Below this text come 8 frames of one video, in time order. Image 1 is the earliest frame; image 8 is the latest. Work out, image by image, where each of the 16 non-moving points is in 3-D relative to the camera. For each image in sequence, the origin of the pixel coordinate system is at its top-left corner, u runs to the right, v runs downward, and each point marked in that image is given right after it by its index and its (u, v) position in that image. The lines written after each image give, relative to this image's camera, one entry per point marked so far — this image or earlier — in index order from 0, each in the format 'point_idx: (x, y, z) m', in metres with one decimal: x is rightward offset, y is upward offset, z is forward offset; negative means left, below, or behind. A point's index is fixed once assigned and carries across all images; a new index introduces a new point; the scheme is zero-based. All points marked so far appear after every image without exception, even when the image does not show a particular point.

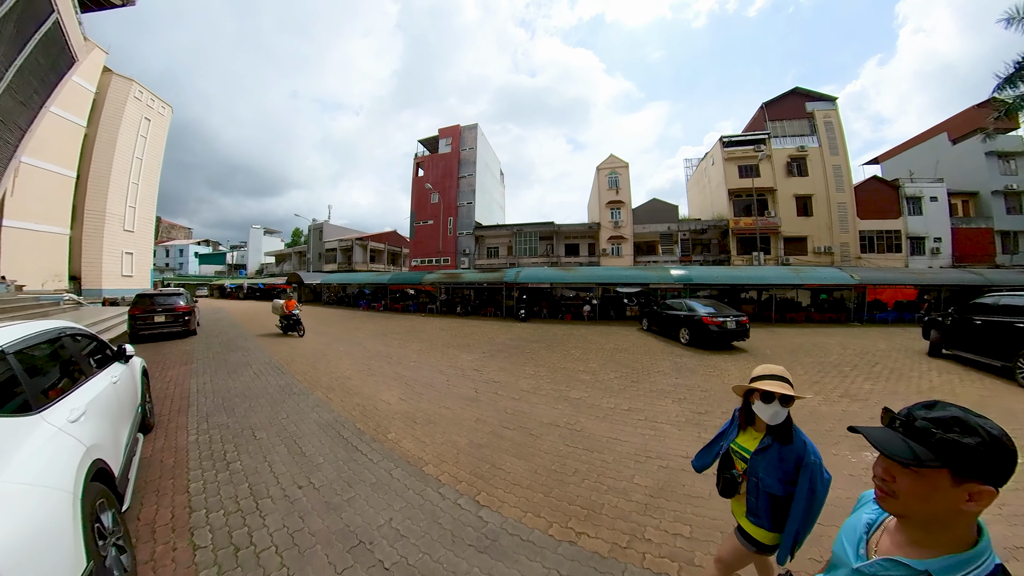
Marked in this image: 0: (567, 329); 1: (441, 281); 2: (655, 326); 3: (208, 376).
0: (+2.1, -1.7, +13.0) m
1: (-3.8, +0.4, +17.8) m
2: (+6.6, -1.8, +14.8) m
3: (-4.9, -1.4, +5.1) m
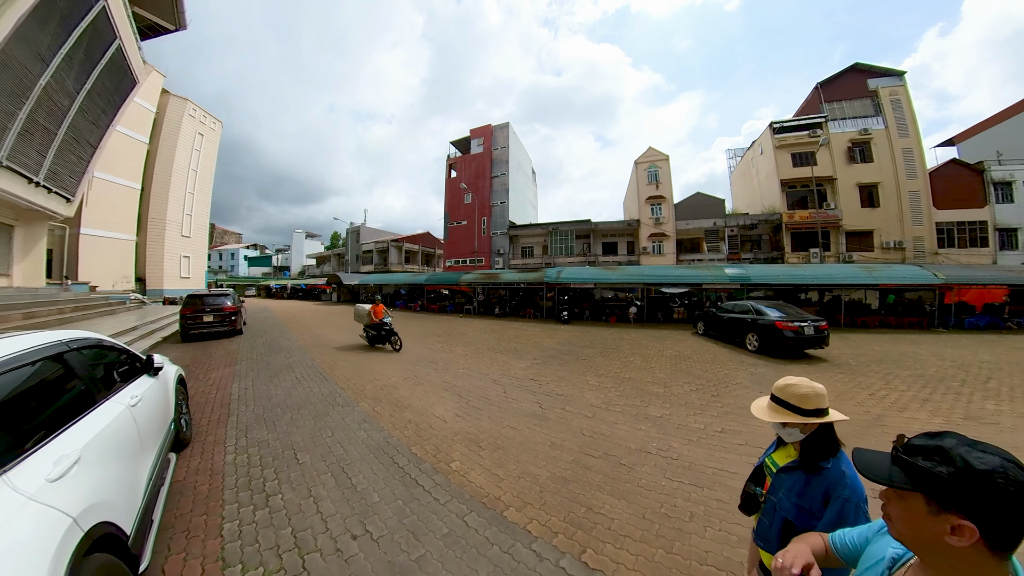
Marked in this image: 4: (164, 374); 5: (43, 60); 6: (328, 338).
0: (+3.7, -1.7, +12.0) m
1: (-1.7, +0.3, +17.3) m
2: (+8.4, -1.8, +13.4) m
3: (-3.9, -1.4, +4.7) m
4: (-3.1, -0.8, +2.8) m
5: (-16.4, +7.4, +11.1) m
6: (-4.6, -1.3, +8.1) m
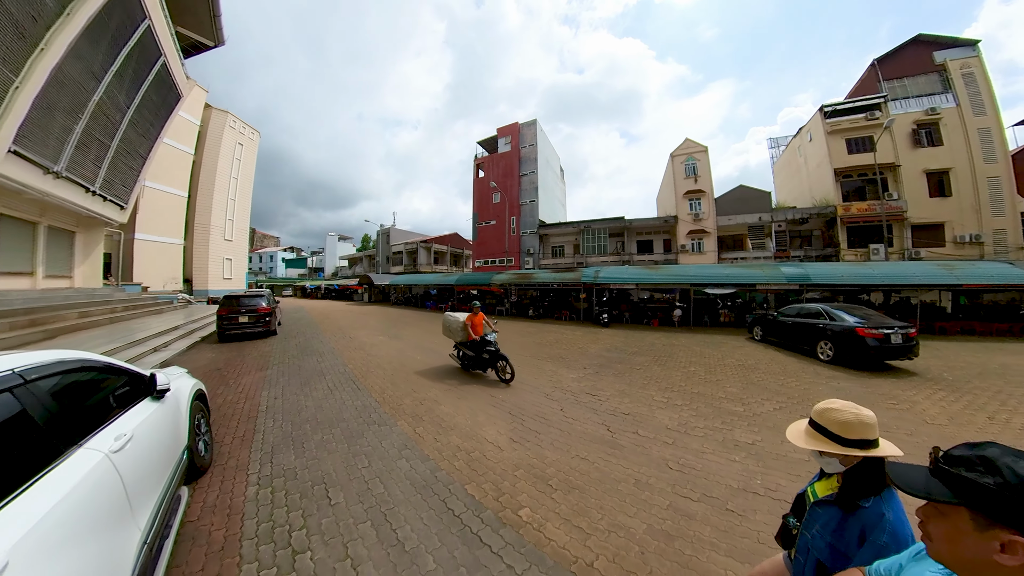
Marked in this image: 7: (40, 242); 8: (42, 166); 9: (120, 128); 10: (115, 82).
0: (+5.0, -1.7, +11.0) m
1: (-0.1, +0.3, +16.7) m
2: (+9.7, -1.8, +12.1) m
3: (-3.1, -1.4, +4.3) m
4: (-2.5, -0.8, +2.3) m
5: (-15.1, +7.4, +11.6) m
6: (-3.6, -1.3, +7.8) m
7: (-17.4, +1.6, +11.9) m
8: (-15.5, +3.8, +10.5) m
9: (-16.6, +6.6, +13.6) m
10: (-15.5, +7.8, +12.5) m
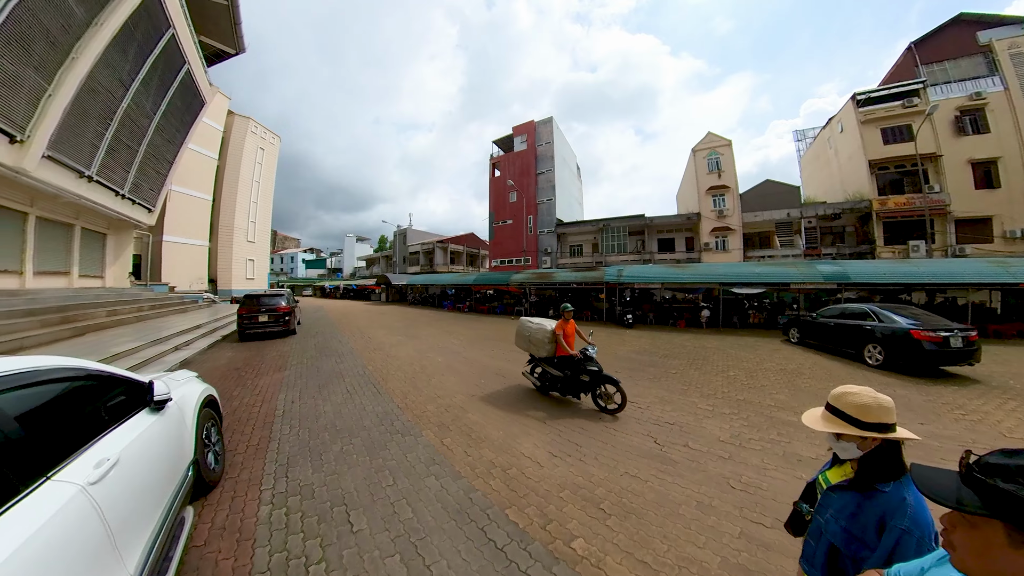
0: (+5.7, -1.7, +10.4) m
1: (+0.9, +0.3, +16.3) m
2: (+10.4, -1.8, +11.3) m
3: (-2.7, -1.3, +4.1) m
4: (-2.1, -0.7, +2.1) m
5: (-14.4, +7.4, +11.9) m
6: (-3.1, -1.2, +7.6) m
7: (-16.7, +1.6, +12.3) m
8: (-14.8, +3.9, +10.9) m
9: (-15.8, +6.6, +13.9) m
10: (-14.8, +7.8, +12.8) m
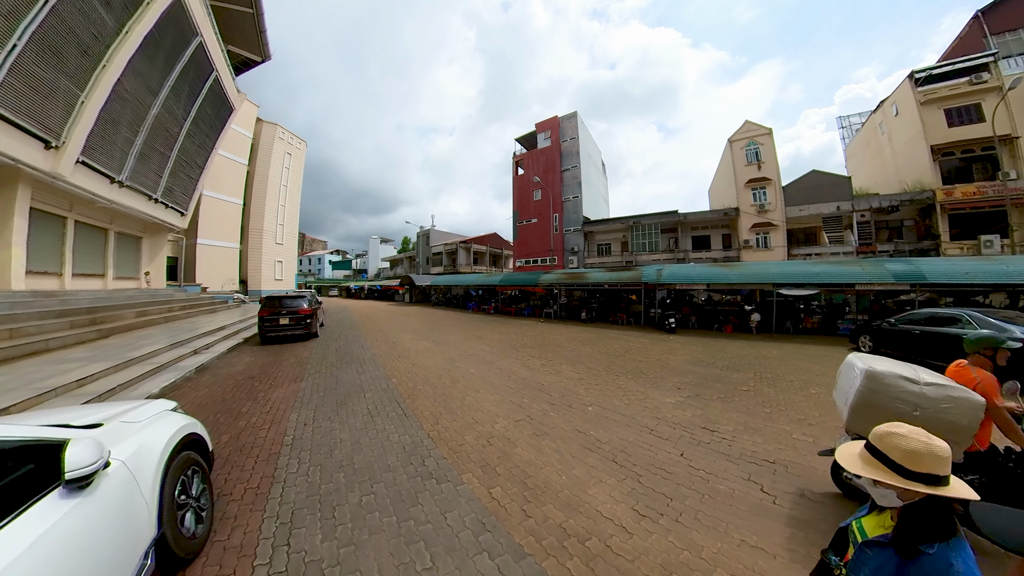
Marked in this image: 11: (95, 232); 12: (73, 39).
0: (+6.6, -1.7, +9.3) m
1: (+2.2, +0.3, +15.5) m
2: (+11.4, -1.8, +9.9) m
3: (-2.2, -1.3, +3.5) m
4: (-1.7, -0.8, +1.5) m
5: (-13.3, +7.4, +12.0) m
6: (-2.3, -1.3, +7.0) m
7: (-15.6, +1.6, +12.5) m
8: (-13.8, +3.8, +11.0) m
9: (-14.6, +6.5, +14.1) m
10: (-13.7, +7.8, +12.9) m
11: (-15.6, +2.1, +12.0) m
12: (-11.9, +6.9, +8.8) m
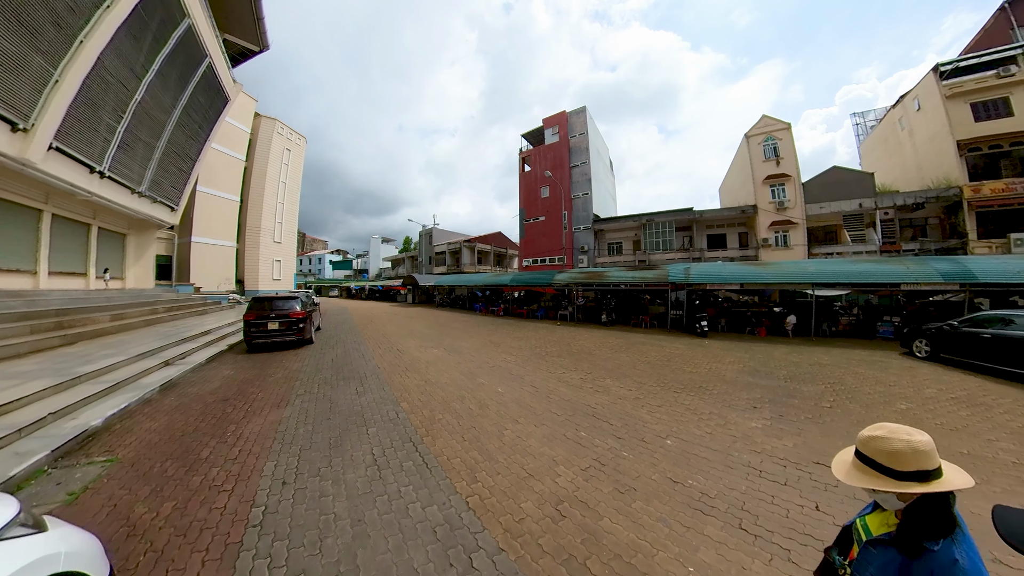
0: (+7.1, -1.7, +8.3) m
1: (+2.7, +0.3, +14.5) m
2: (+11.9, -1.8, +8.9) m
3: (-1.7, -1.3, +2.5) m
4: (-1.2, -0.7, +0.5) m
5: (-12.8, +7.4, +11.1) m
6: (-1.8, -1.3, +6.0) m
7: (-15.1, +1.6, +11.6) m
8: (-13.3, +3.9, +10.1) m
9: (-14.1, +6.5, +13.2) m
10: (-13.1, +7.8, +12.0) m
11: (-15.1, +2.1, +11.1) m
12: (-11.4, +6.9, +7.9) m
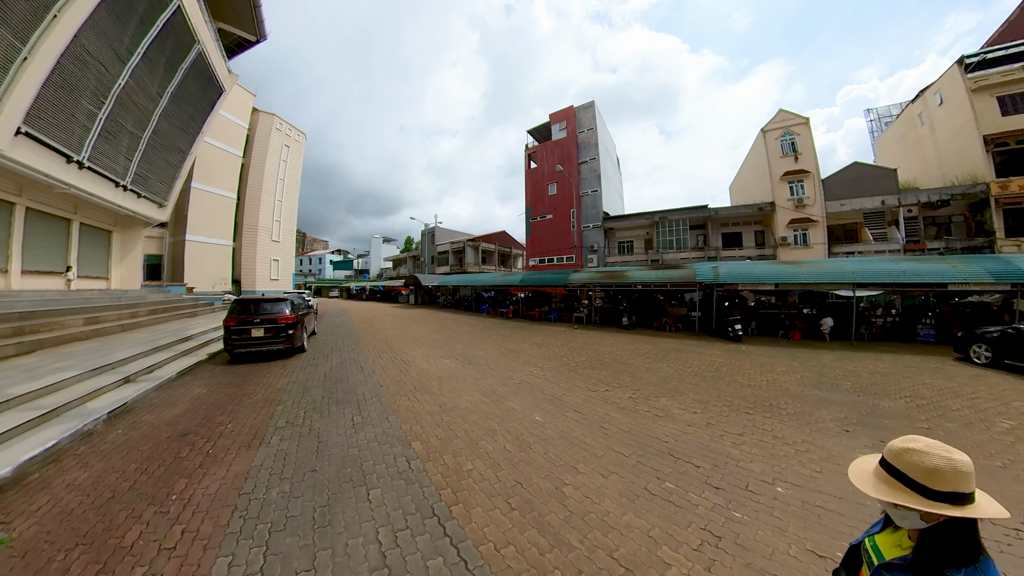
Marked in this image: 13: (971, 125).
0: (+7.5, -1.7, +7.4) m
1: (+3.1, +0.3, +13.6) m
2: (+12.3, -1.8, +8.0) m
3: (-1.3, -1.3, +1.7) m
4: (-0.8, -0.7, -0.4) m
5: (-12.4, +7.4, +10.3) m
6: (-1.4, -1.3, +5.2) m
7: (-14.7, +1.6, +10.8) m
8: (-12.9, +3.8, +9.3) m
9: (-13.7, +6.5, +12.4) m
10: (-12.7, +7.8, +11.2) m
11: (-14.6, +2.1, +10.3) m
12: (-11.0, +6.9, +7.0) m
13: (+27.8, +9.6, +18.9) m
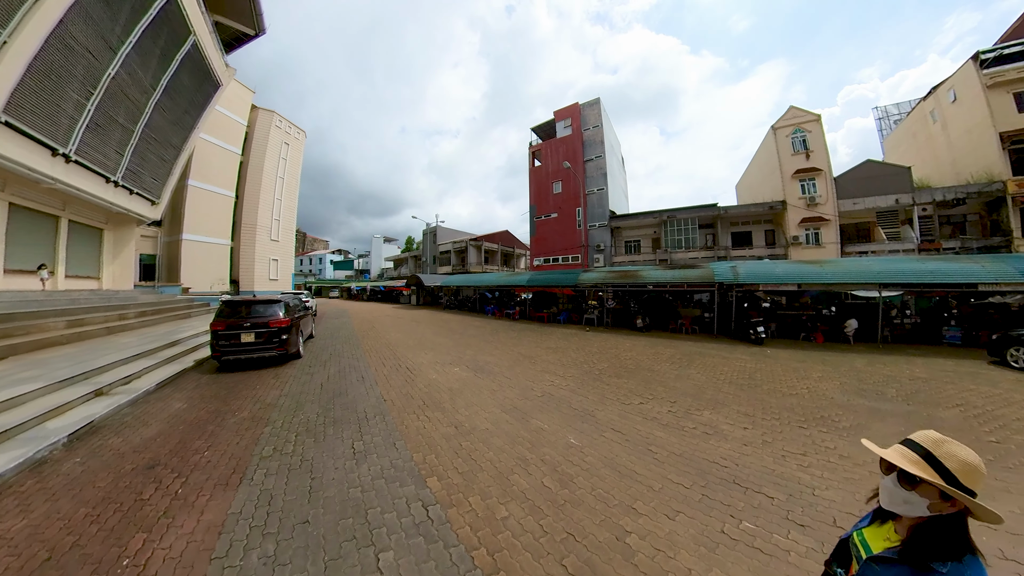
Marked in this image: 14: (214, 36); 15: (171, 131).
0: (+7.8, -1.7, +6.9) m
1: (+3.4, +0.2, +13.1) m
2: (+12.6, -1.8, +7.4) m
3: (-1.0, -1.3, +1.2) m
4: (-0.6, -0.7, -0.9) m
5: (-12.1, +7.4, +9.8) m
6: (-1.1, -1.3, +4.7) m
7: (-14.4, +1.6, +10.3) m
8: (-12.6, +3.8, +8.8) m
9: (-13.4, +6.5, +11.9) m
10: (-12.4, +7.7, +10.7) m
11: (-14.3, +2.1, +9.8) m
12: (-10.7, +6.9, +6.6) m
13: (+28.1, +9.6, +18.4) m
14: (-13.2, +11.1, +14.2) m
15: (-14.1, +6.6, +13.5) m
